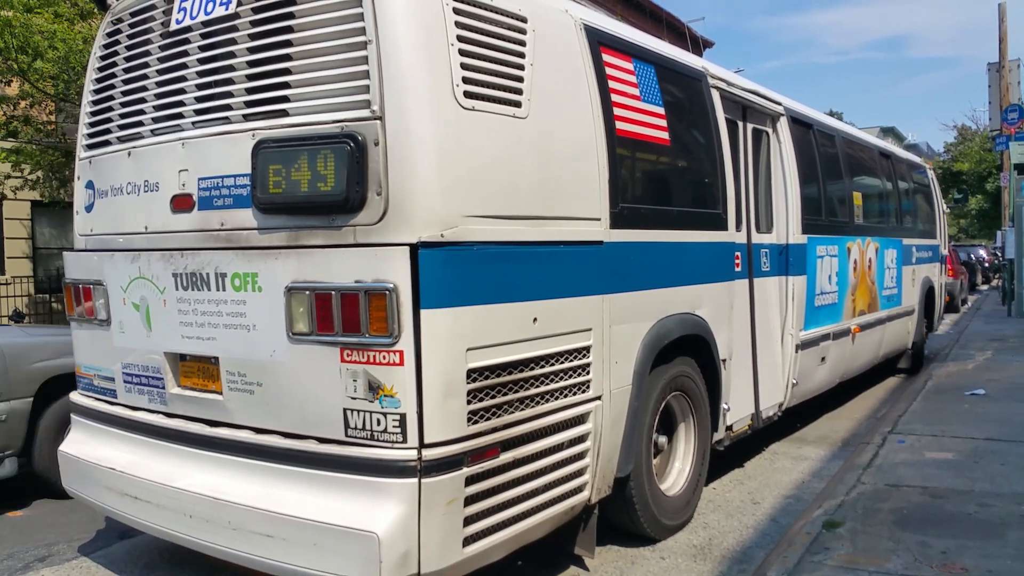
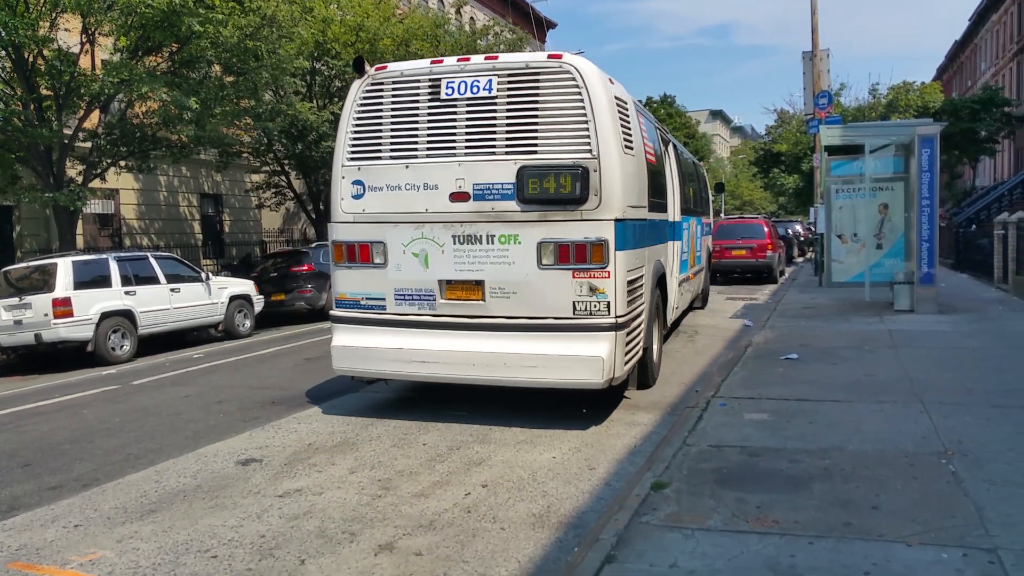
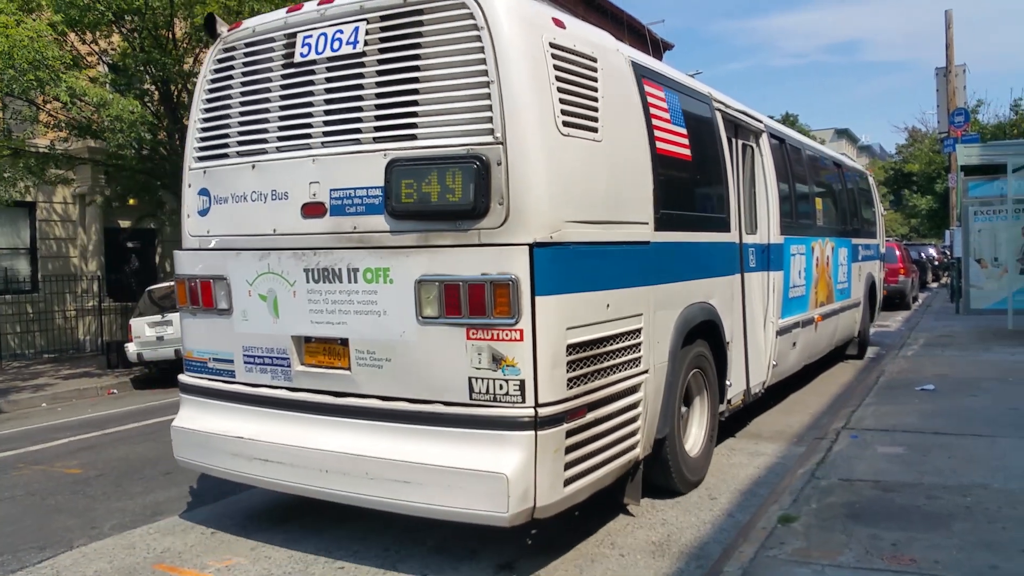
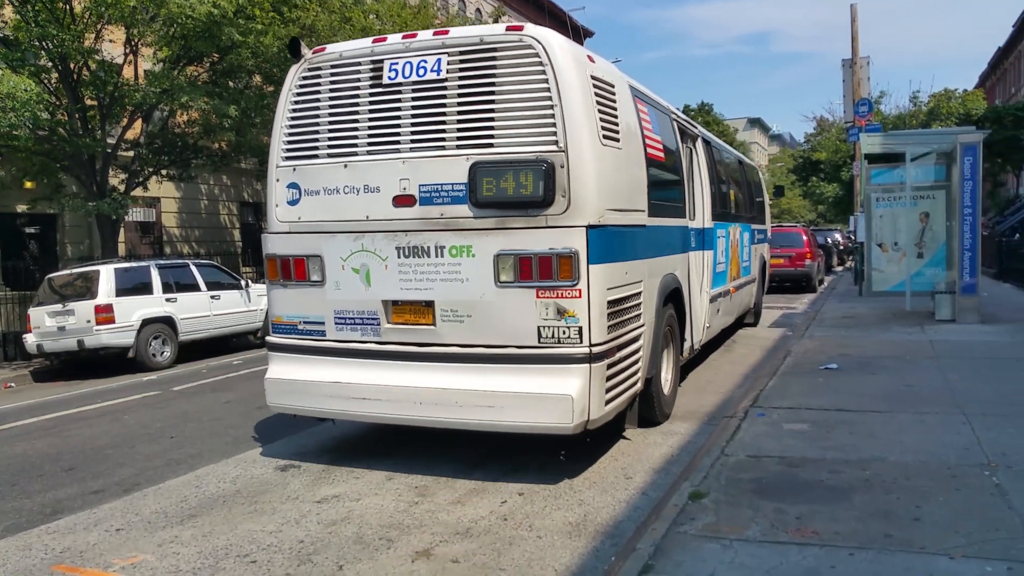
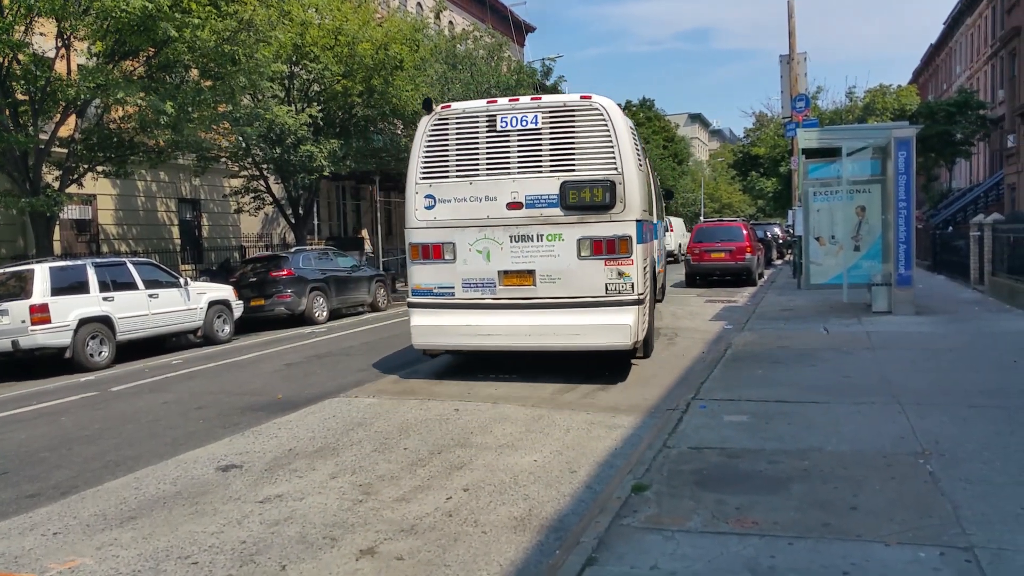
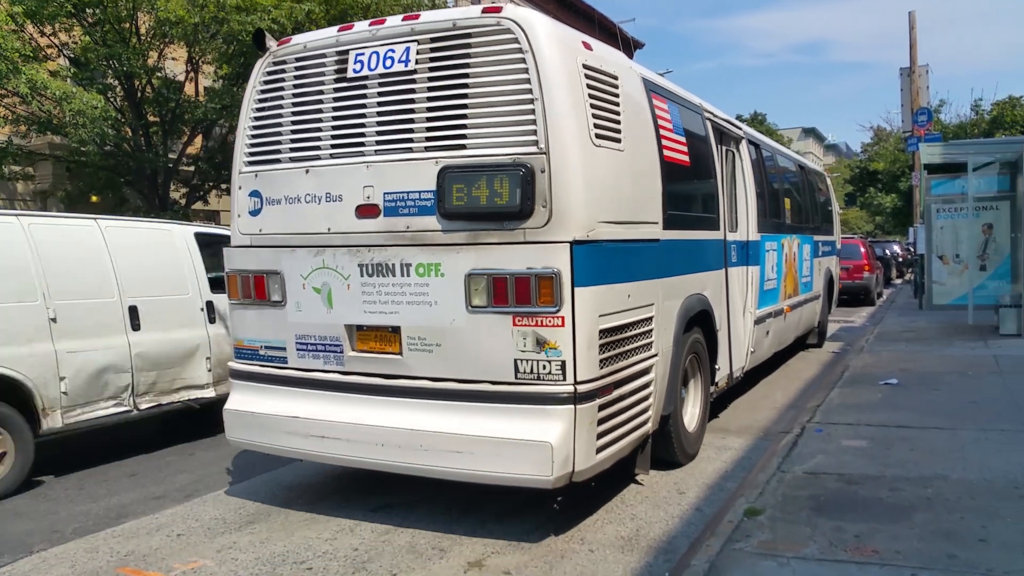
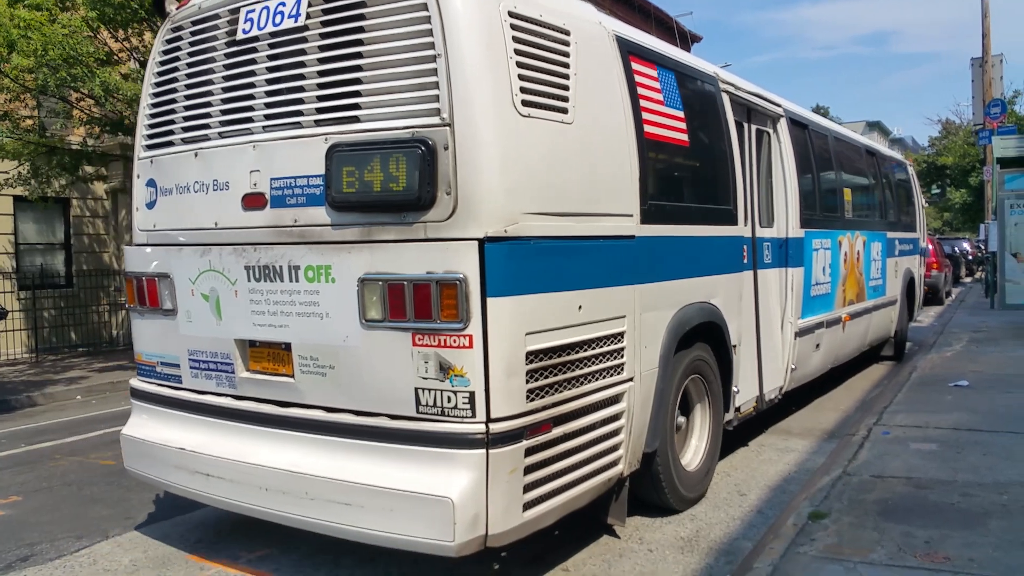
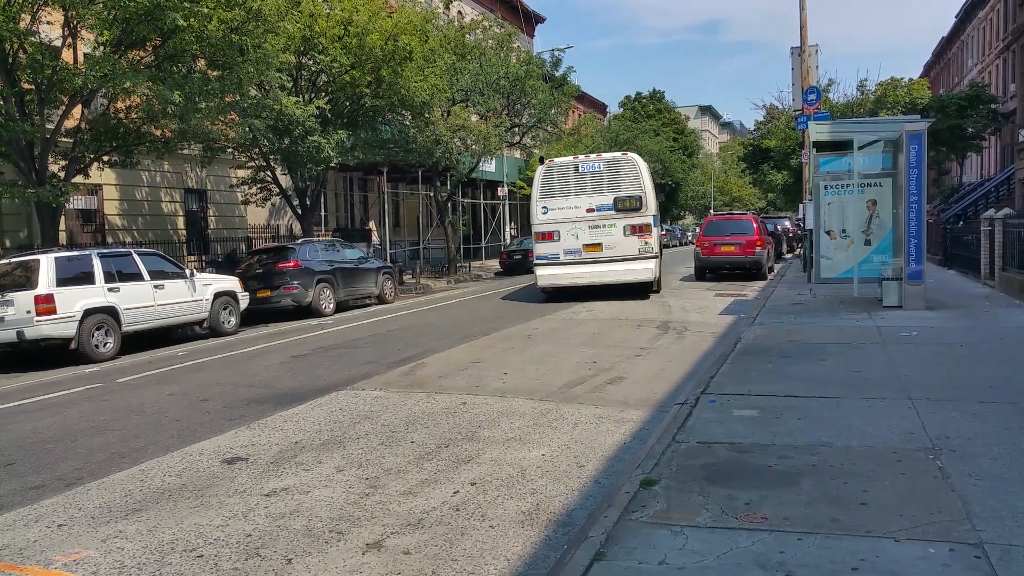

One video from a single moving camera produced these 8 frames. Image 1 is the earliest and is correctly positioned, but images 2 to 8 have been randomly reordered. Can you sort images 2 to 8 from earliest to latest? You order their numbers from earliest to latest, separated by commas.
7, 3, 6, 4, 2, 5, 8
